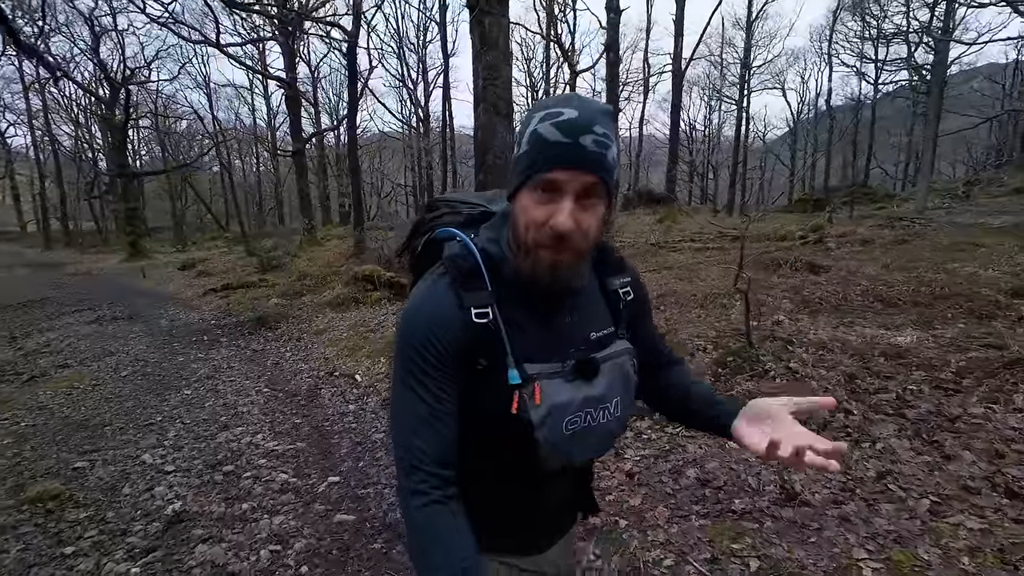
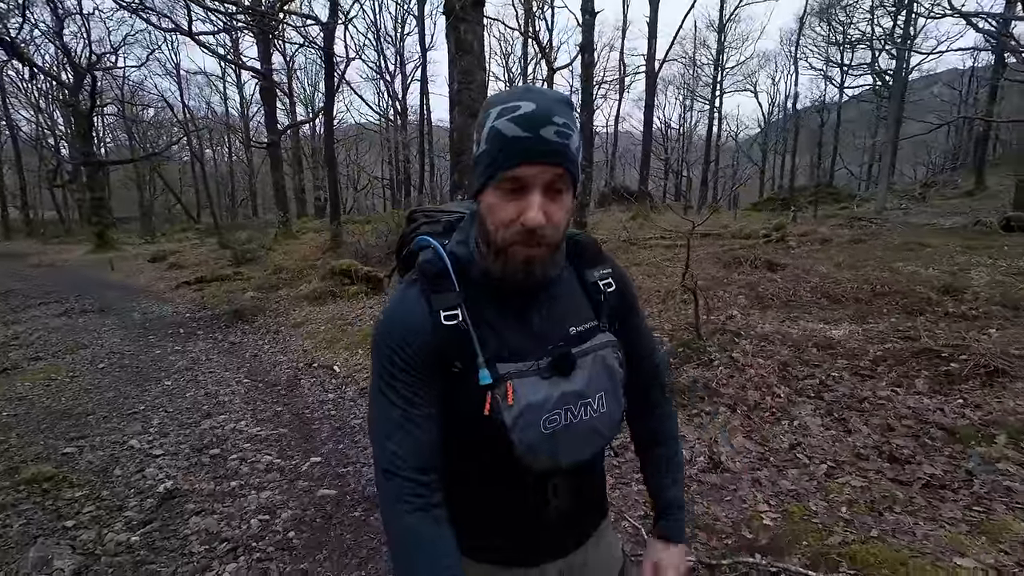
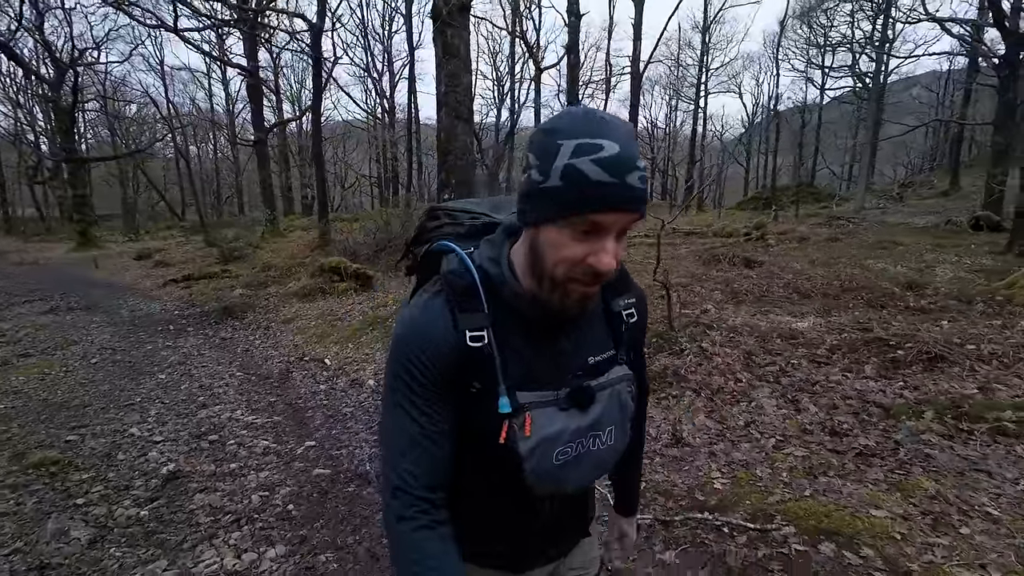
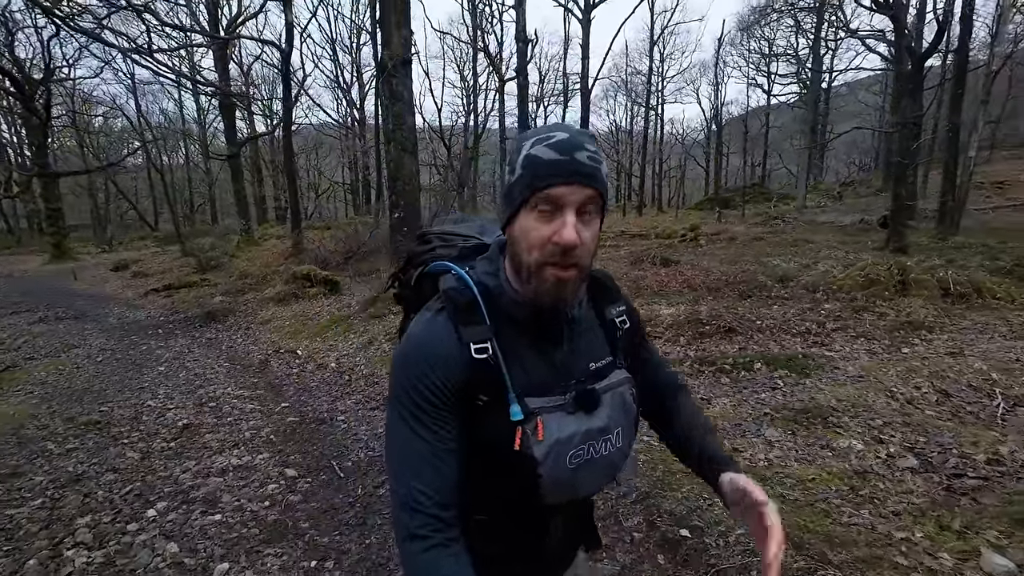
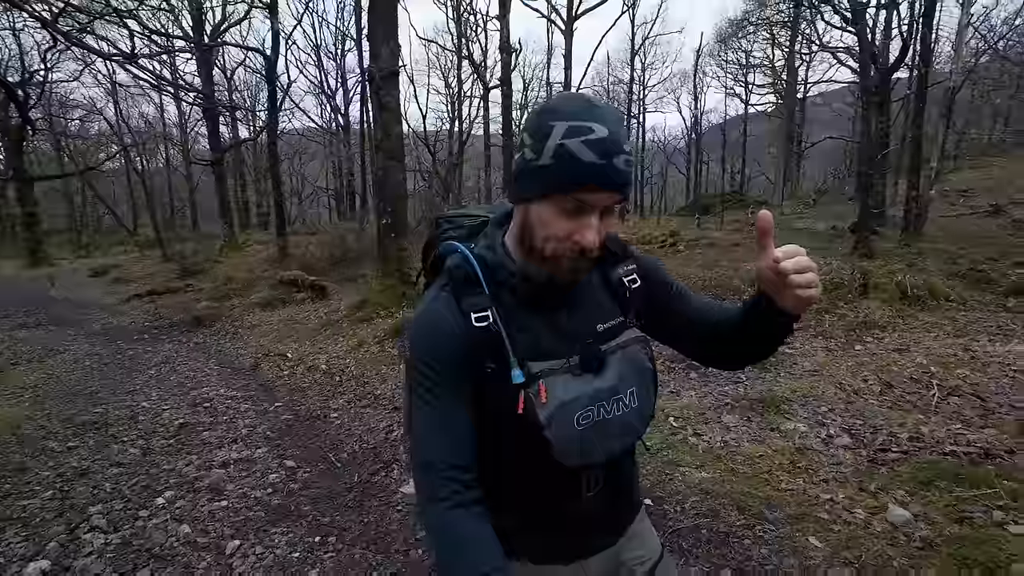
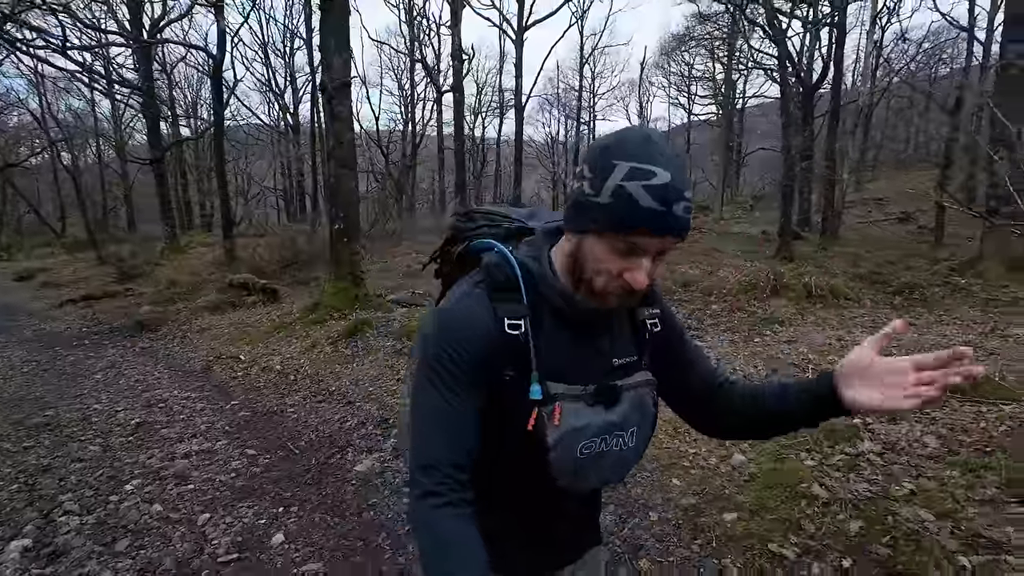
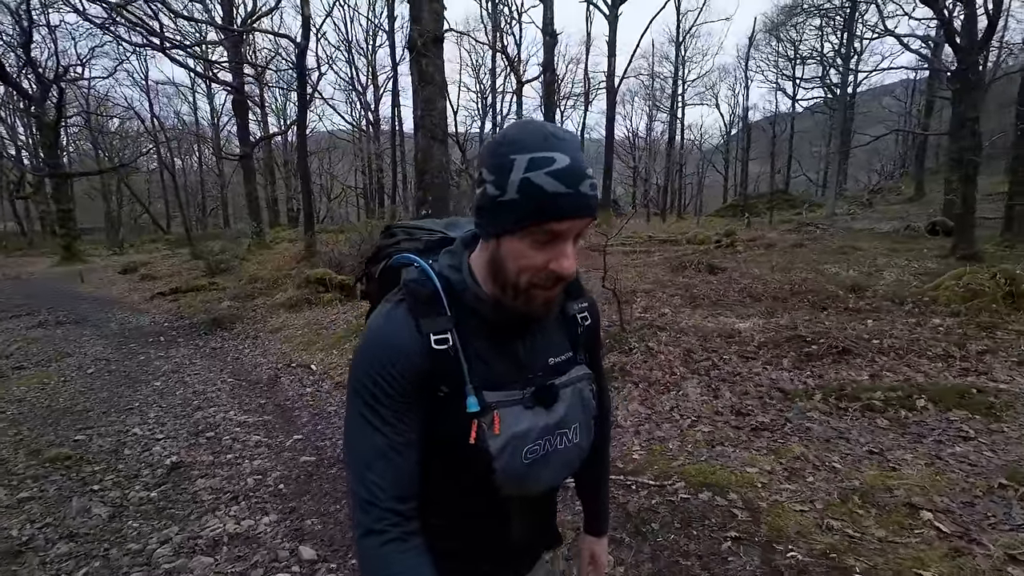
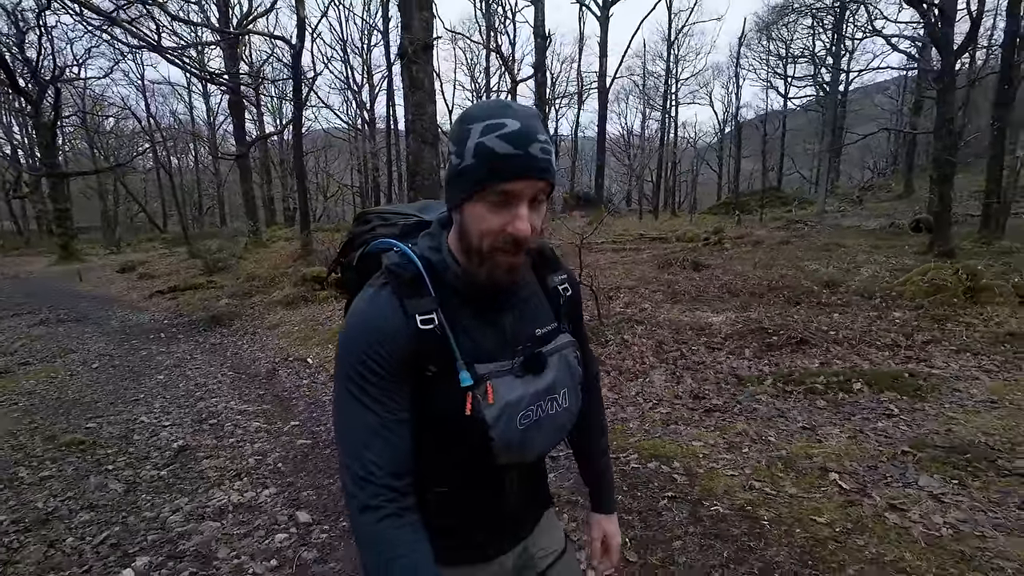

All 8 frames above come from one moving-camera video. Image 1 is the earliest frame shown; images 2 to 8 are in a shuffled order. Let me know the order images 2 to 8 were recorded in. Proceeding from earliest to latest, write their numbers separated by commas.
2, 3, 7, 8, 4, 5, 6
